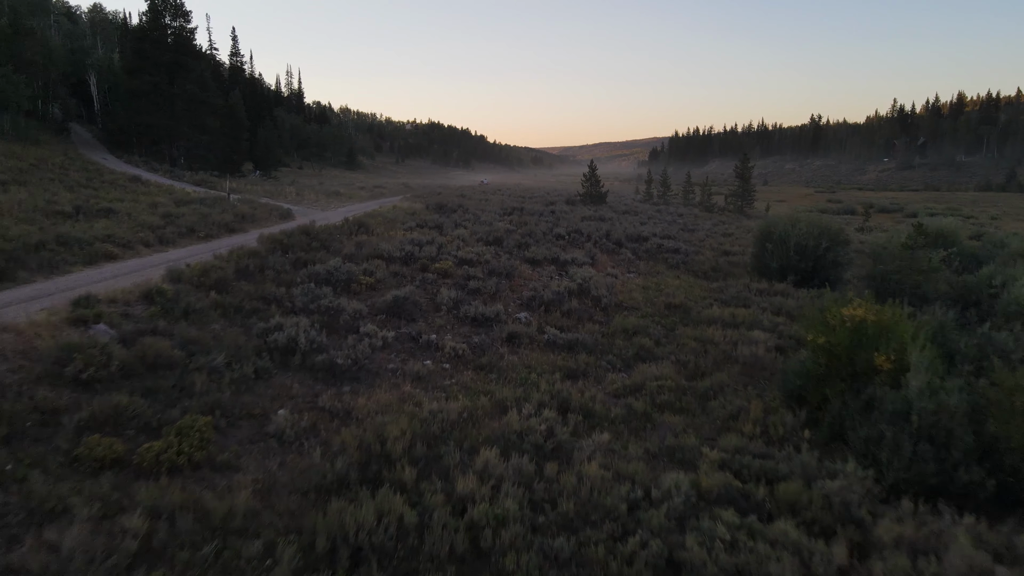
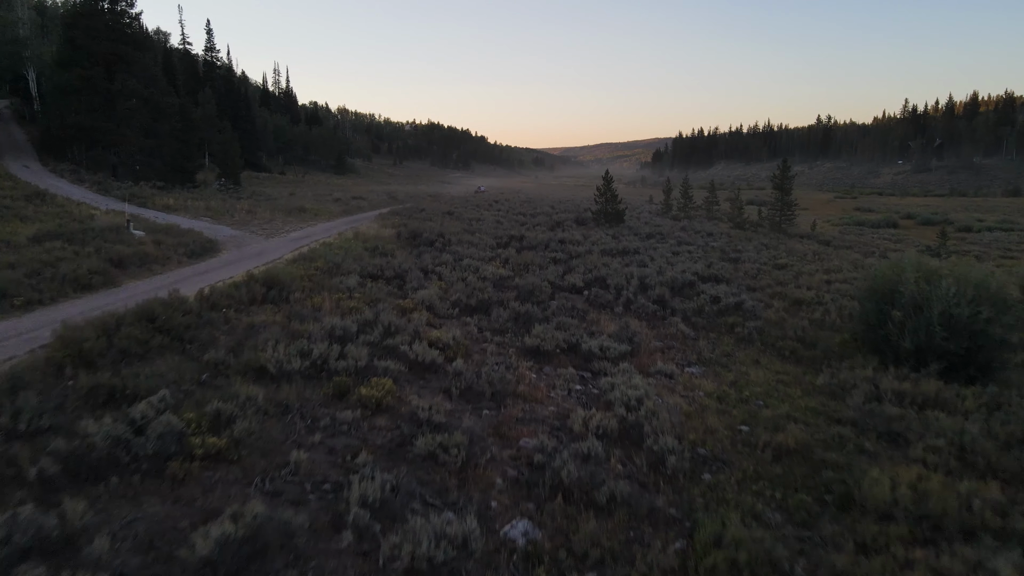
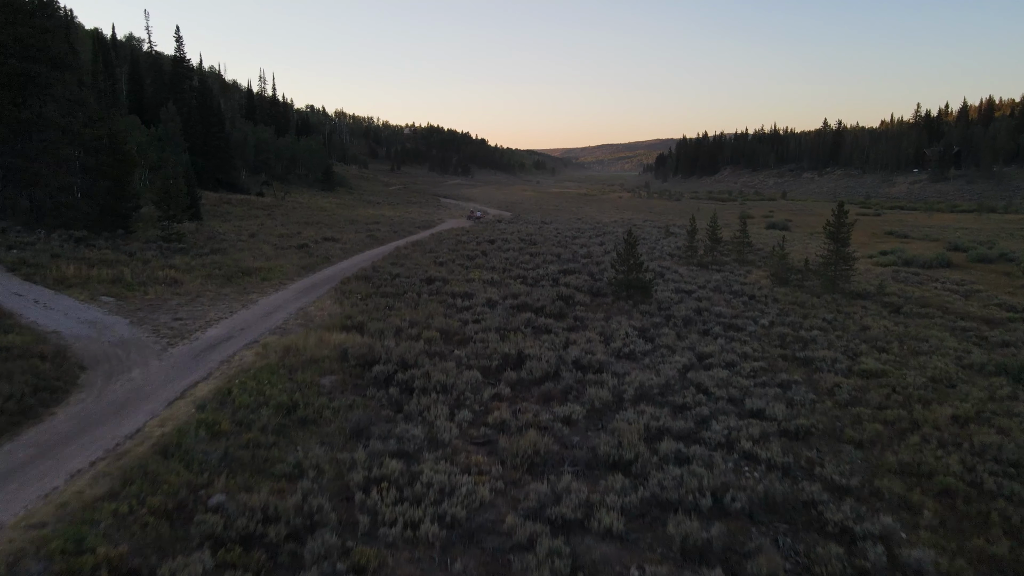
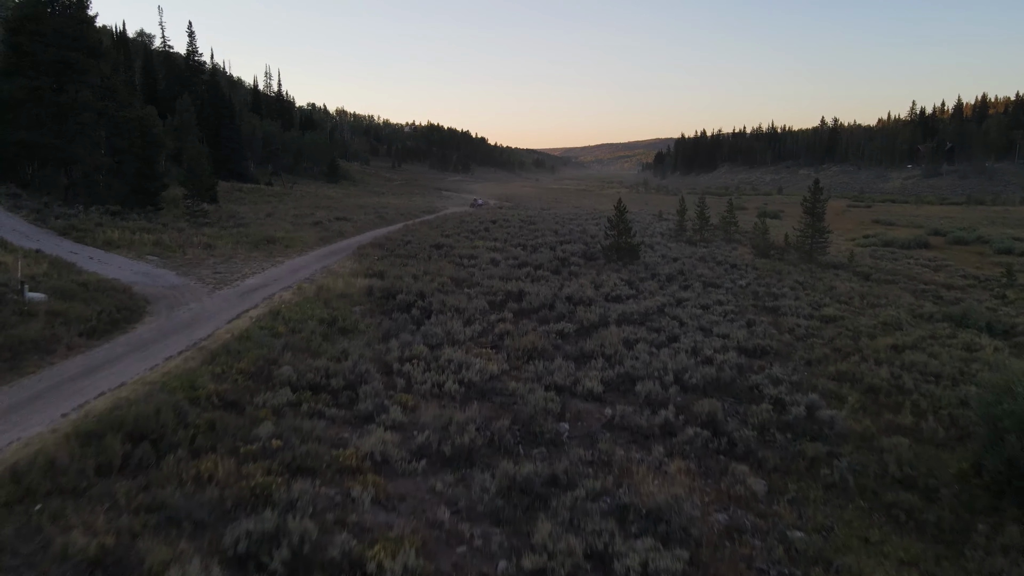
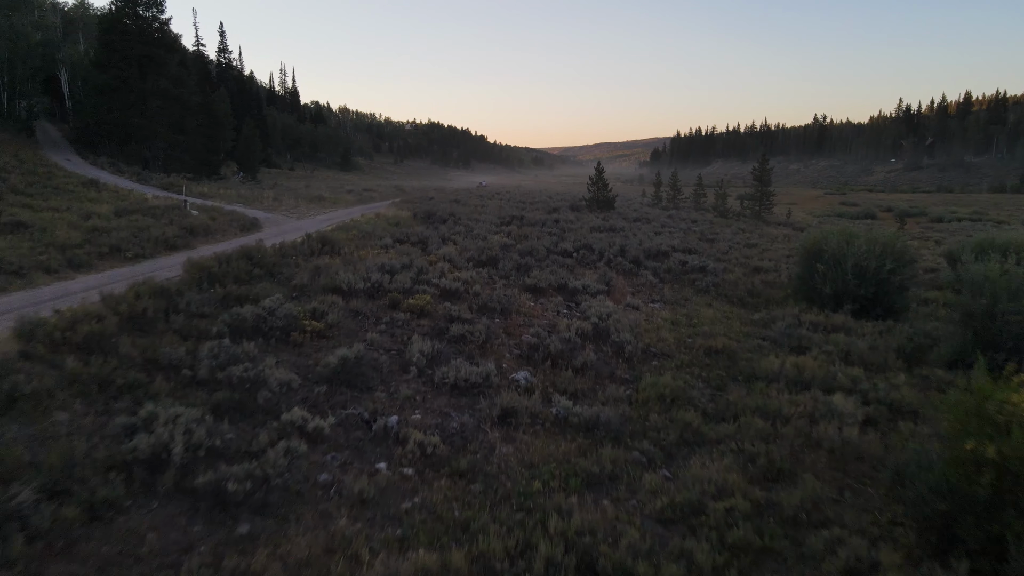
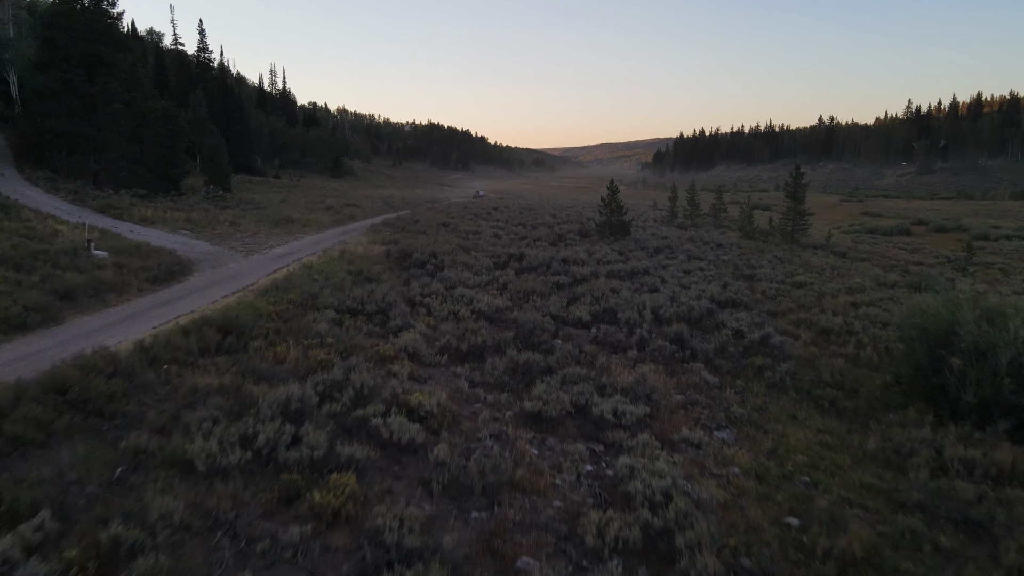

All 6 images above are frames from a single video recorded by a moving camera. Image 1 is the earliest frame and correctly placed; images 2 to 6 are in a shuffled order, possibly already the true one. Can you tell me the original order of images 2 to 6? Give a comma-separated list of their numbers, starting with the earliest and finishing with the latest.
5, 2, 6, 4, 3
